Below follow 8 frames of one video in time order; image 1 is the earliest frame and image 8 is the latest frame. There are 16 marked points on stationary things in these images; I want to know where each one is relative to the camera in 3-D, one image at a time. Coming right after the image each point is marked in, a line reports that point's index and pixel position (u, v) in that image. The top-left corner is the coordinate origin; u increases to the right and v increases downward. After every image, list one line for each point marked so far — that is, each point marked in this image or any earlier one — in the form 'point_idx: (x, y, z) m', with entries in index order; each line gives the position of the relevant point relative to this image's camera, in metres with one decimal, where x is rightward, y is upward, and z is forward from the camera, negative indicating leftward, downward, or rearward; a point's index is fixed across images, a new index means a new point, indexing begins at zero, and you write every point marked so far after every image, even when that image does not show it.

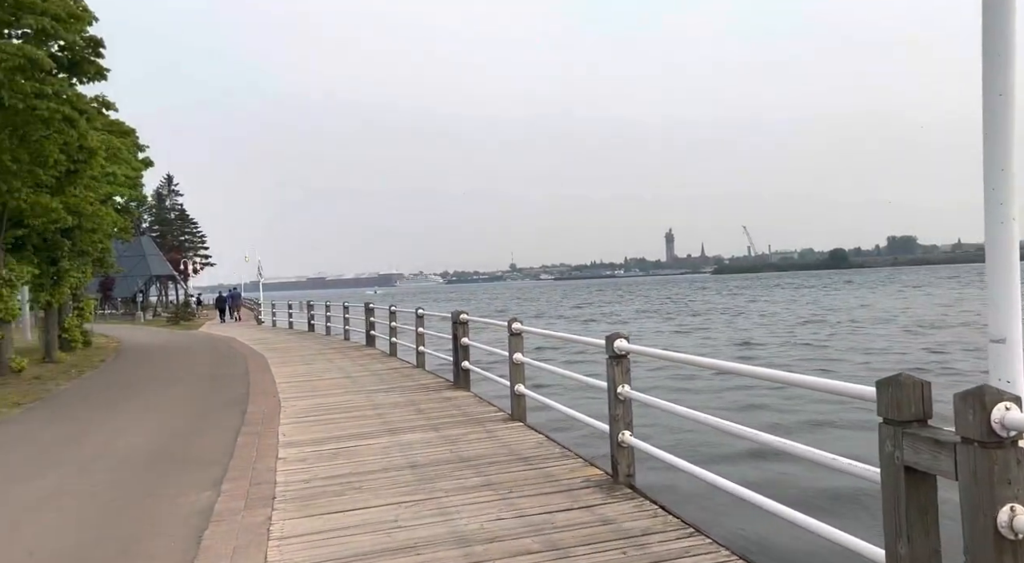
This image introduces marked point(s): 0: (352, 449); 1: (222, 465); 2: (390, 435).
0: (-1.4, -1.5, +7.9) m
1: (-2.6, -1.6, +7.8) m
2: (-1.2, -1.5, +8.4) m
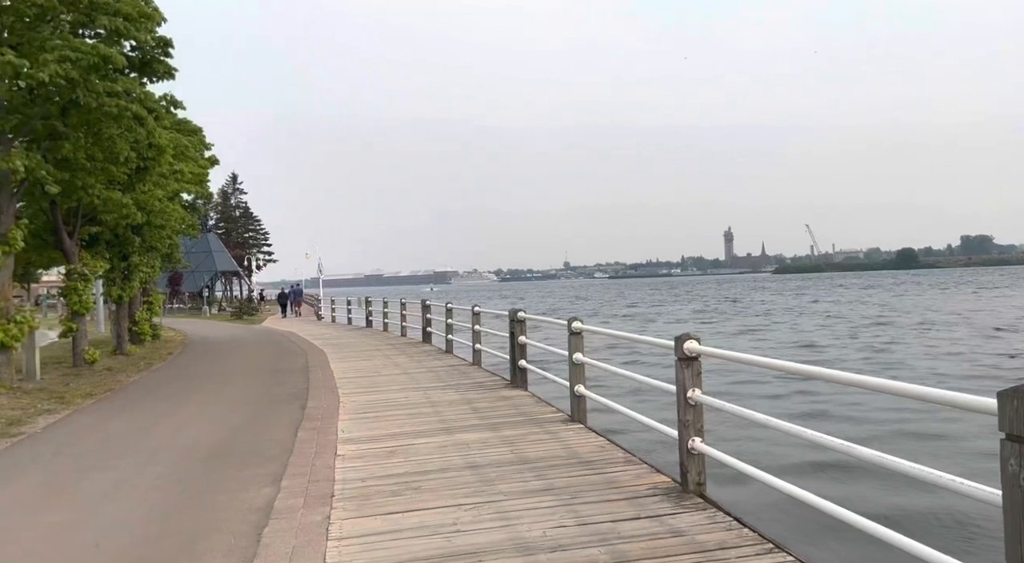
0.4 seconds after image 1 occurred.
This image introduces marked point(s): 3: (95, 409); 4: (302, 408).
0: (-0.9, -1.5, +7.9) m
1: (-2.0, -1.6, +7.8) m
2: (-0.6, -1.4, +8.3) m
3: (-5.6, -1.7, +11.7) m
4: (-2.7, -1.6, +11.4) m
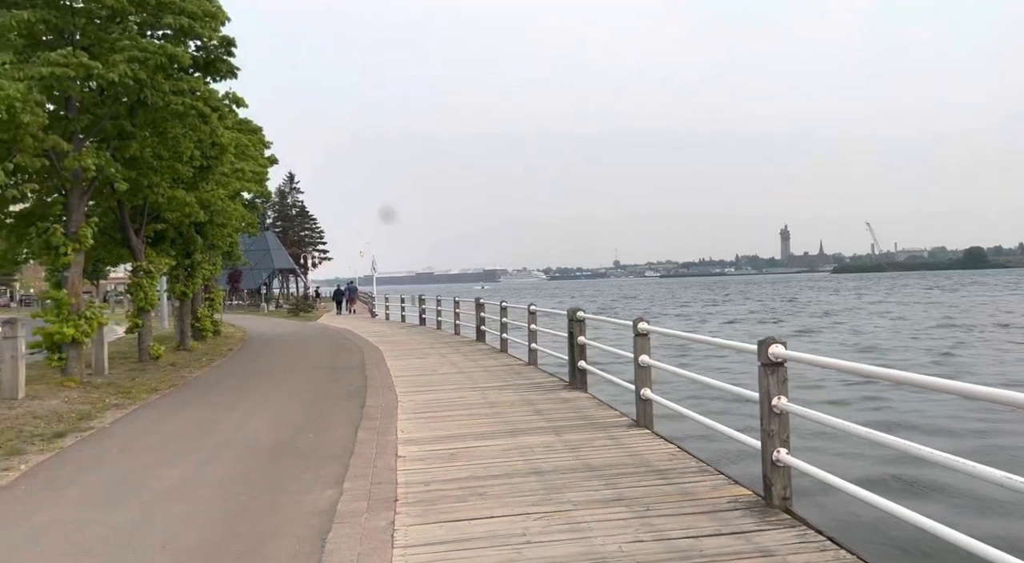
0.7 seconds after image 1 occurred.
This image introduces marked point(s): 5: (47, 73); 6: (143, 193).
0: (-0.3, -1.5, +7.7) m
1: (-1.5, -1.6, +7.8) m
2: (0.0, -1.4, +8.2) m
3: (-4.8, -1.7, +11.9) m
4: (-2.0, -1.6, +11.3) m
5: (-6.2, +2.8, +11.8) m
6: (-6.4, +1.6, +15.3) m
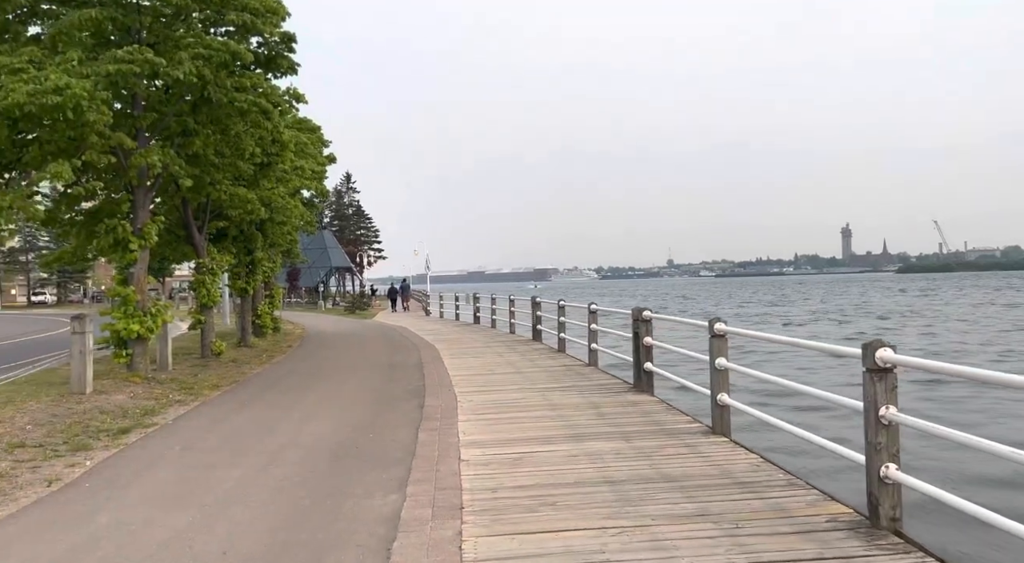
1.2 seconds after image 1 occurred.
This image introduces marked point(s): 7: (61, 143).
0: (+0.3, -1.5, +7.4) m
1: (-0.9, -1.6, +7.6) m
2: (+0.6, -1.4, +7.9) m
3: (-3.9, -1.6, +11.8) m
4: (-1.2, -1.6, +11.1) m
5: (-5.4, +2.9, +11.8) m
6: (-5.4, +1.6, +15.4) m
7: (-6.2, +1.9, +12.1) m
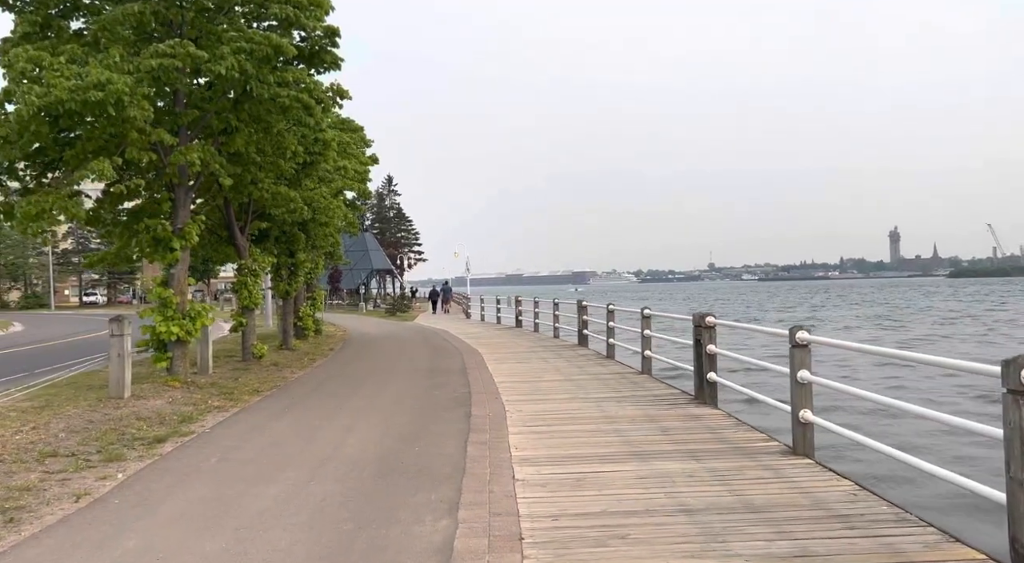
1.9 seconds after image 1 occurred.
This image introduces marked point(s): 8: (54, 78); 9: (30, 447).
0: (+0.7, -1.5, +6.8) m
1: (-0.5, -1.6, +7.0) m
2: (+1.1, -1.5, +7.3) m
3: (-3.3, -1.7, +11.4) m
4: (-0.5, -1.6, +10.6) m
5: (-4.7, +2.8, +11.5) m
6: (-4.5, +1.6, +15.0) m
7: (-5.5, +1.9, +11.8) m
8: (-5.5, +2.4, +10.5) m
9: (-4.7, -1.6, +8.5) m
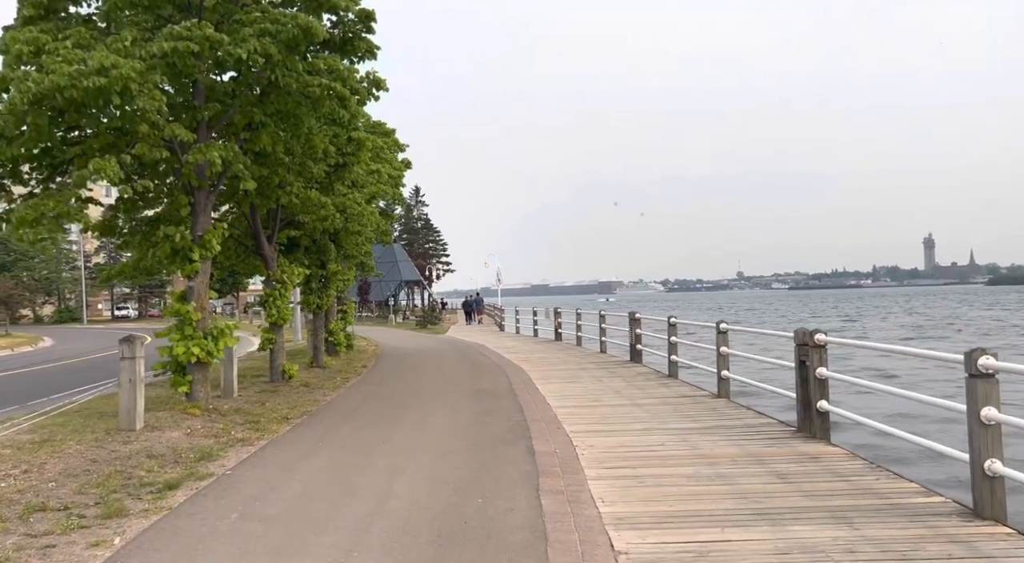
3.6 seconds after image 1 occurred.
0: (+1.3, -1.6, +5.2) m
1: (+0.2, -1.7, +5.4) m
2: (+1.7, -1.6, +5.7) m
3: (-2.5, -1.8, +9.9) m
4: (+0.2, -1.8, +9.0) m
5: (-4.0, +2.7, +10.1) m
6: (-3.7, +1.4, +13.6) m
7: (-4.8, +1.7, +10.4) m
8: (-4.8, +2.3, +9.1) m
9: (-4.0, -1.7, +7.1) m
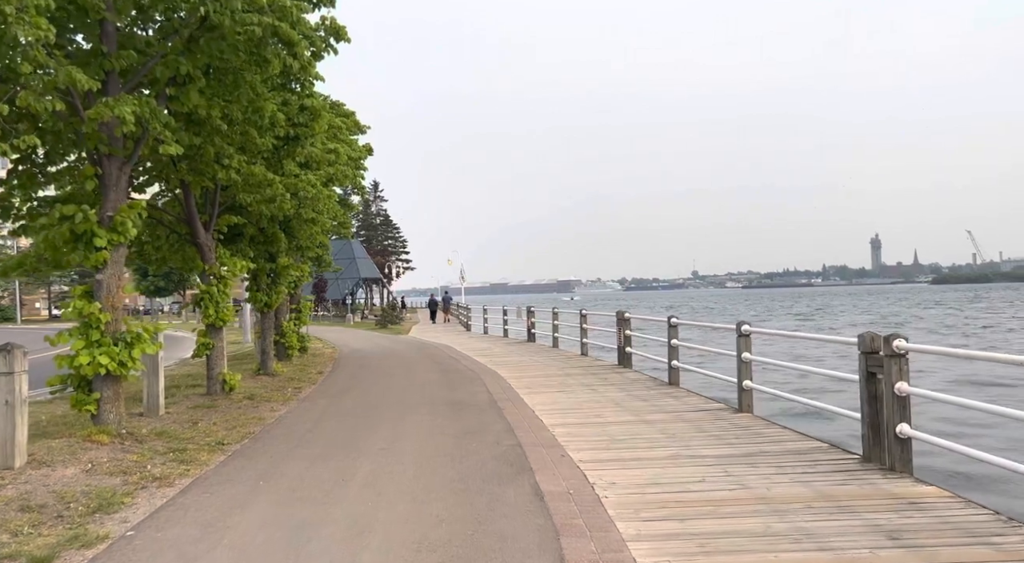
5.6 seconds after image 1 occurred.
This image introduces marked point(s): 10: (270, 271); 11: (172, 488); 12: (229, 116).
0: (+1.5, -1.5, +3.2) m
1: (+0.4, -1.6, +3.3) m
2: (+1.9, -1.5, +3.6) m
3: (-2.5, -1.7, +7.7) m
4: (+0.2, -1.7, +6.9) m
5: (-4.0, +2.7, +7.7) m
6: (-3.9, +1.4, +11.3) m
7: (-4.8, +1.8, +8.0) m
8: (-4.8, +2.4, +6.8) m
9: (-3.9, -1.7, +4.8) m
10: (-4.3, +0.2, +15.4) m
11: (-2.9, -1.8, +7.5) m
12: (-3.4, +2.0, +10.6) m
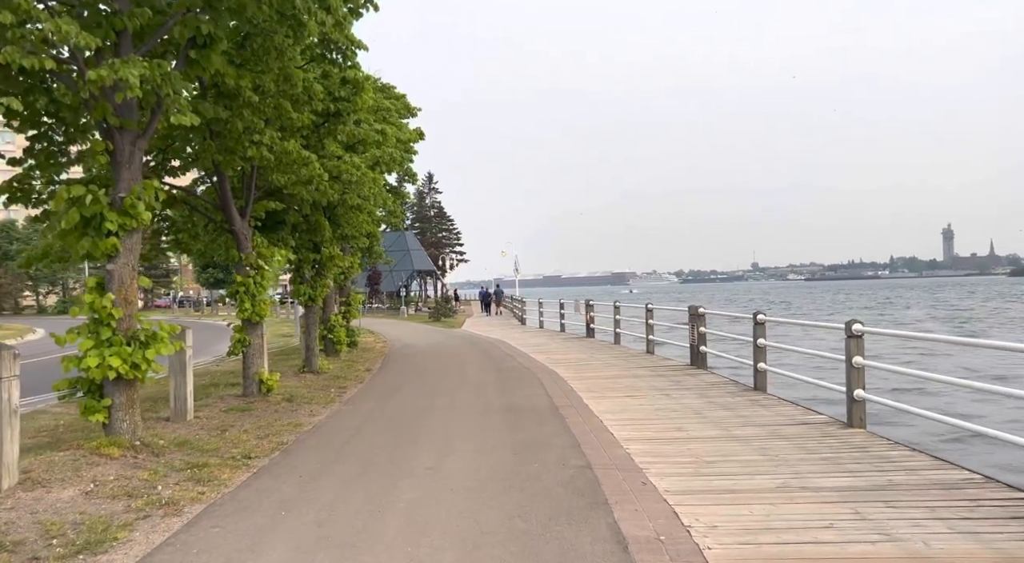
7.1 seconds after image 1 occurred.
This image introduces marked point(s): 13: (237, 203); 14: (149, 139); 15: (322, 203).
0: (+1.8, -1.5, +1.7) m
1: (+0.6, -1.6, +1.9) m
2: (+2.2, -1.5, +2.1) m
3: (-2.0, -1.7, +6.5) m
4: (+0.7, -1.6, +5.5) m
5: (-3.4, +2.8, +6.6) m
6: (-3.1, +1.5, +10.1) m
7: (-4.2, +1.9, +6.9) m
8: (-4.3, +2.4, +5.7) m
9: (-3.5, -1.6, +3.6) m
10: (-3.3, +0.3, +14.3) m
11: (-2.4, -1.7, +6.3) m
12: (-2.7, +2.1, +9.4) m
13: (-3.9, +1.1, +12.6) m
14: (-3.6, +1.4, +8.8) m
15: (-2.9, +1.2, +13.4) m
